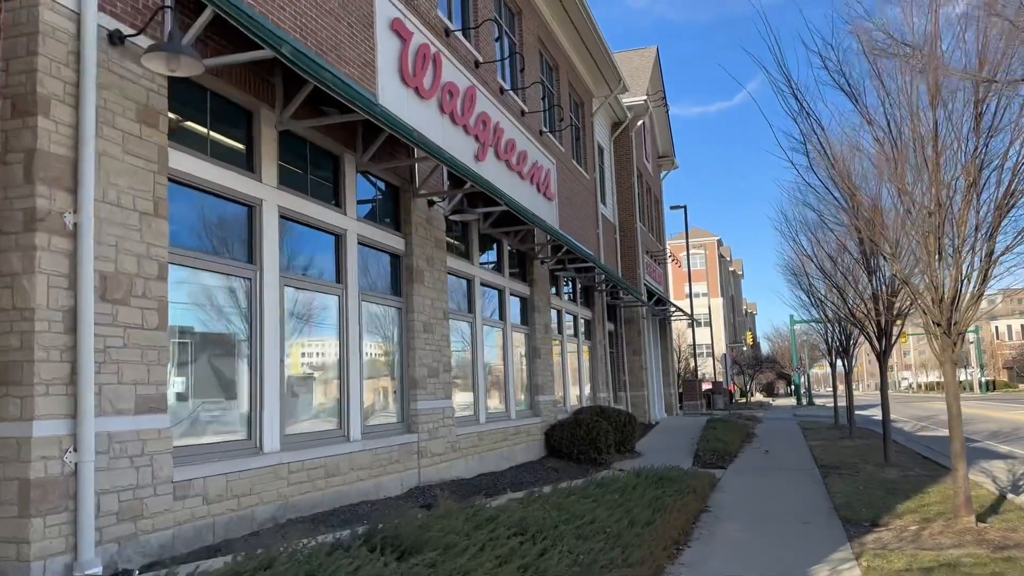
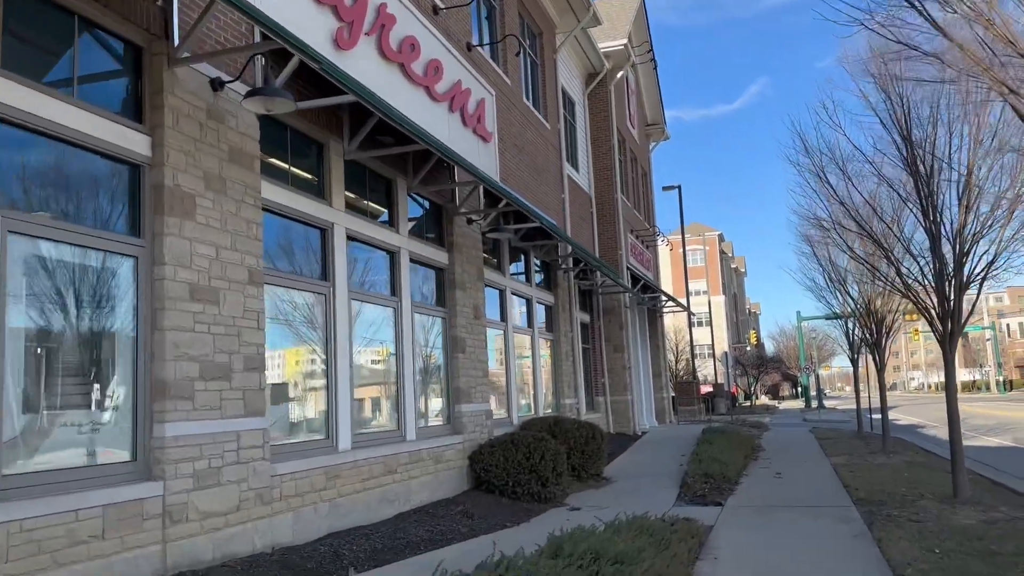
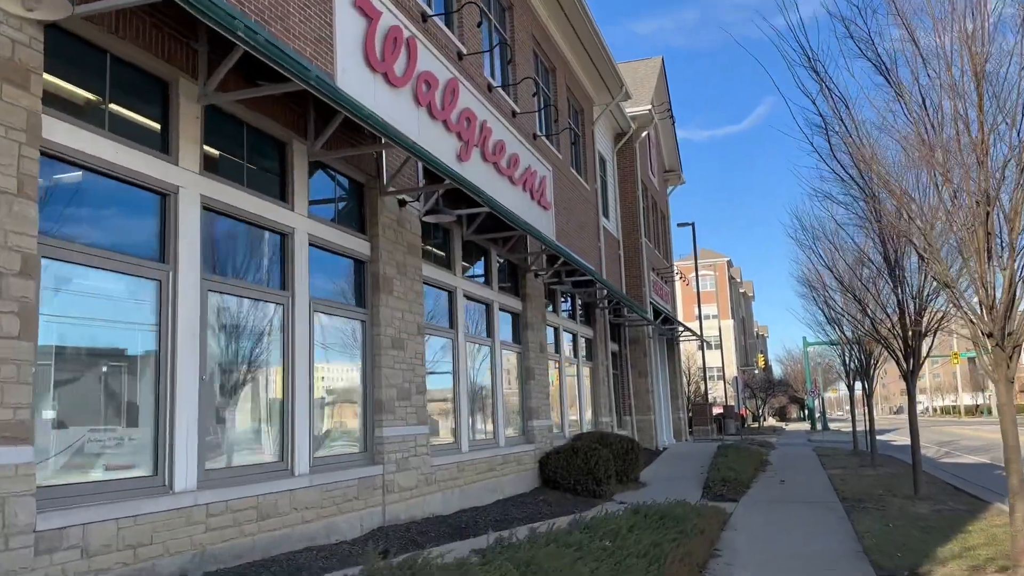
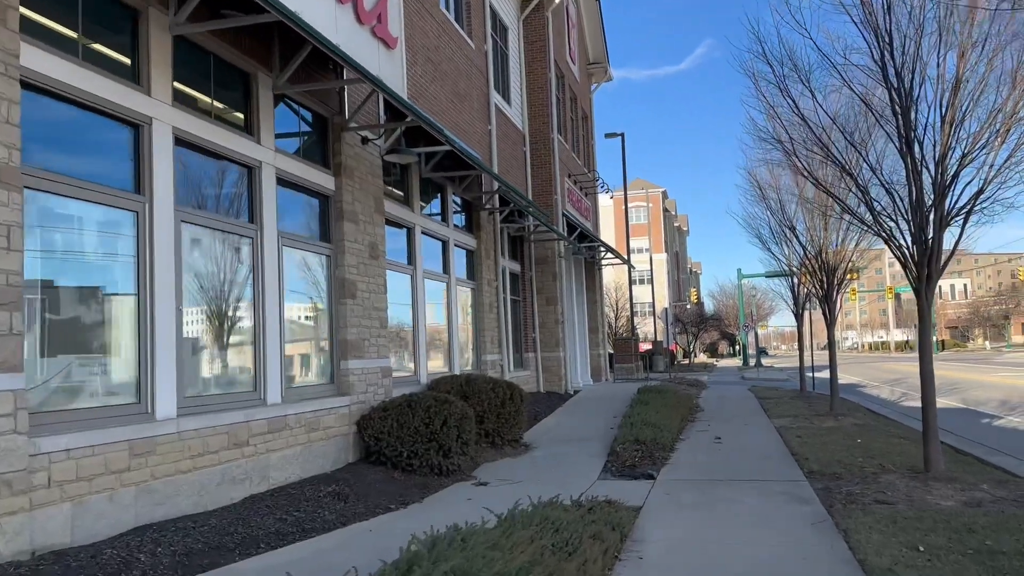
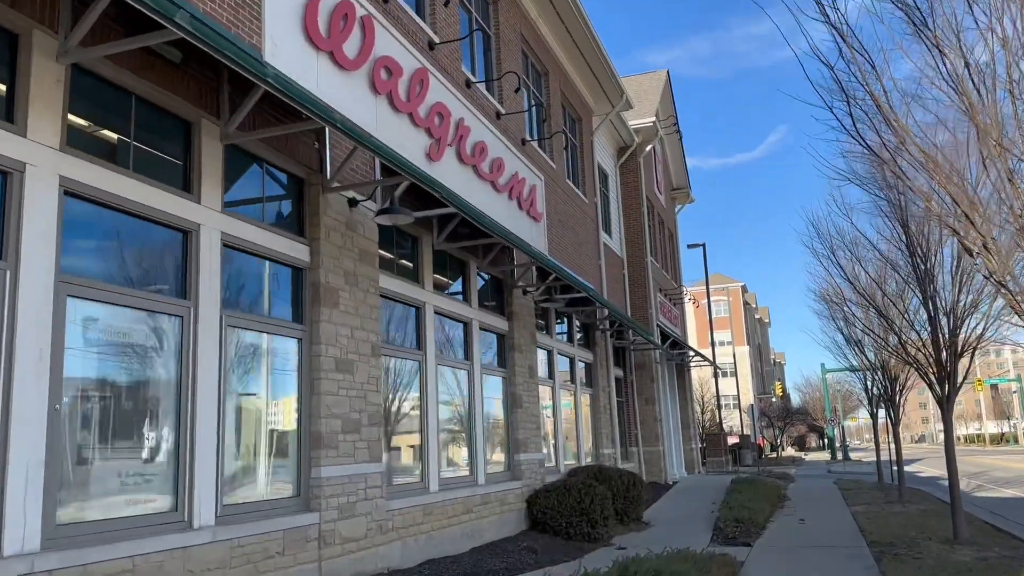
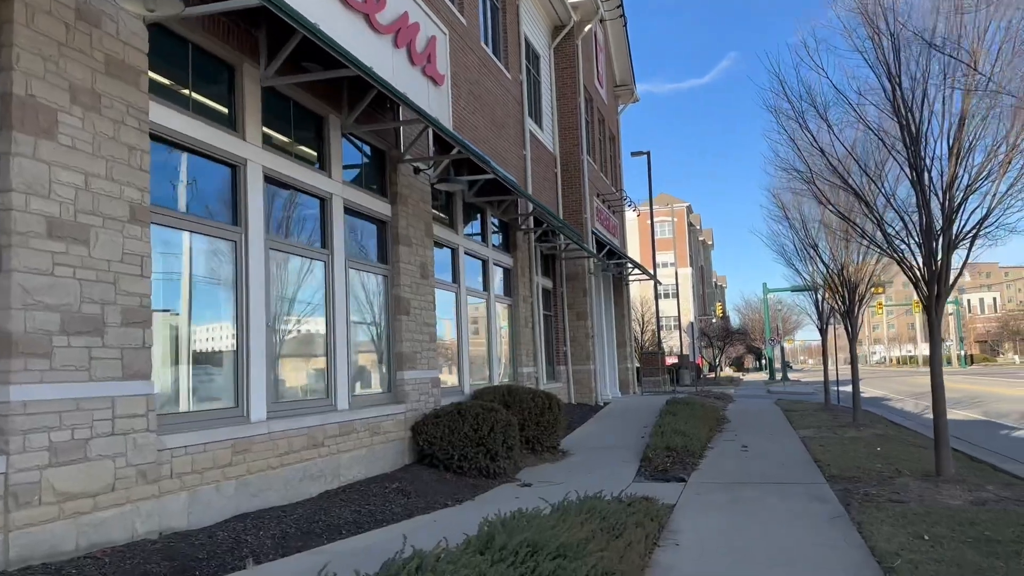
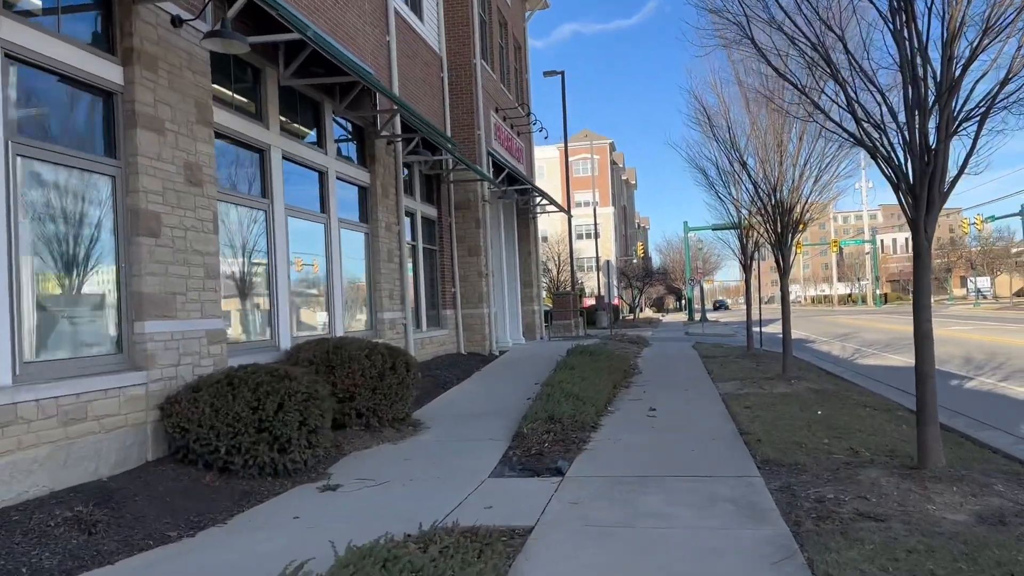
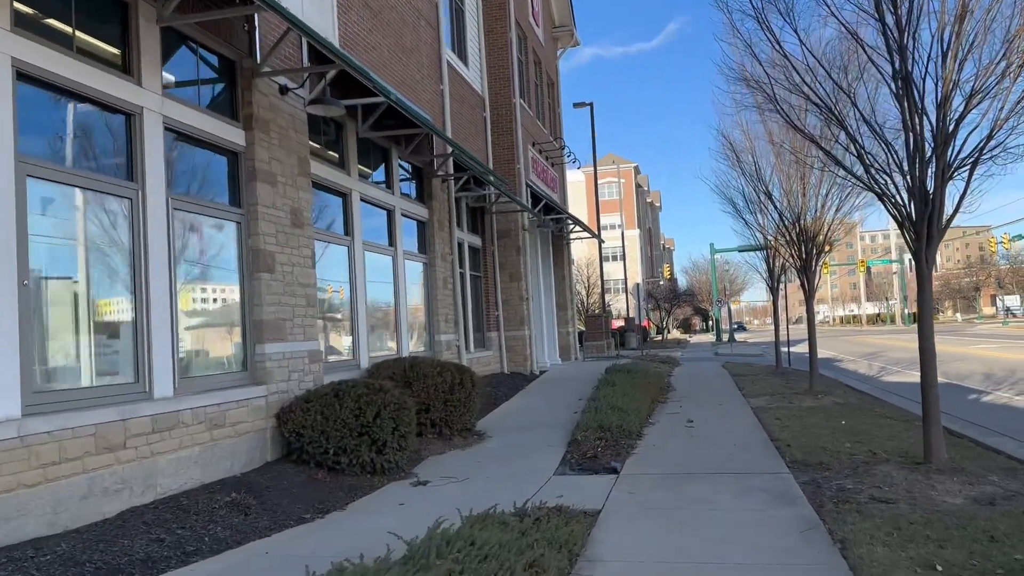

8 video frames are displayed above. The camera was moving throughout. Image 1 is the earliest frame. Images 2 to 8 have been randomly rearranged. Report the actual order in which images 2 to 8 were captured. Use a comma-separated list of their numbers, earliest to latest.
3, 5, 2, 6, 4, 8, 7
